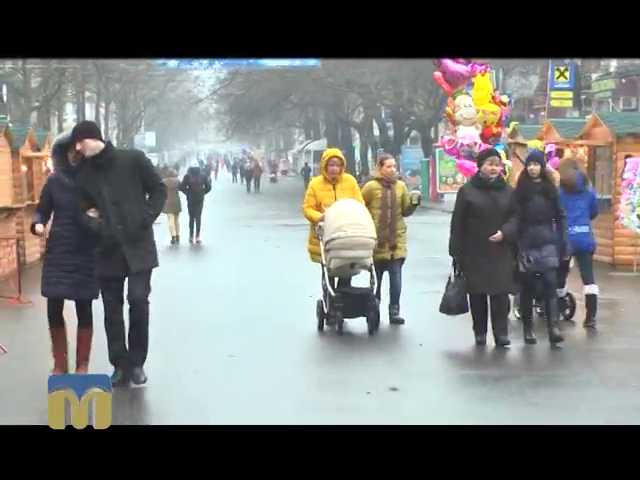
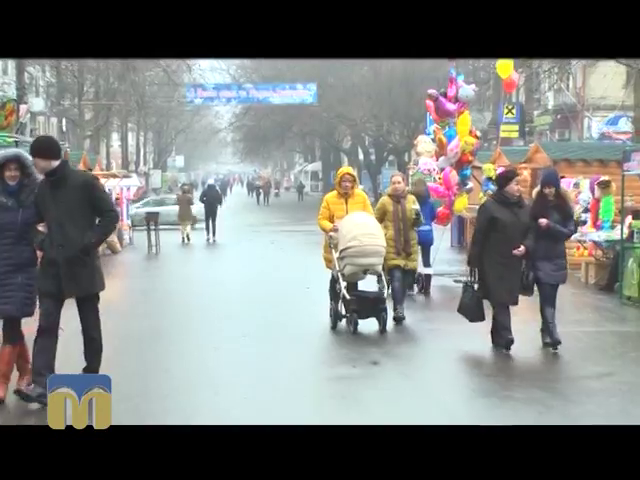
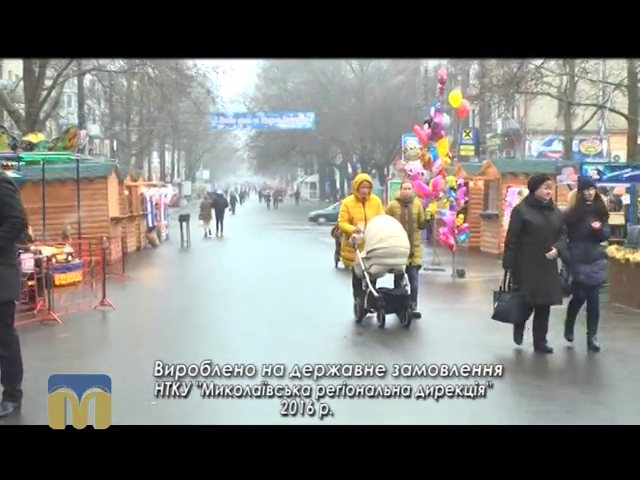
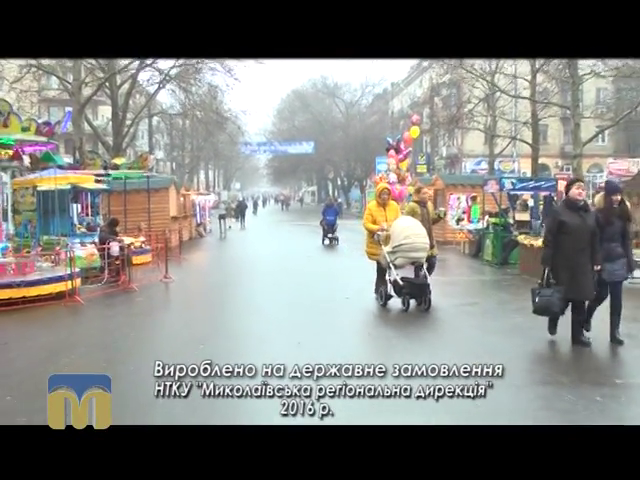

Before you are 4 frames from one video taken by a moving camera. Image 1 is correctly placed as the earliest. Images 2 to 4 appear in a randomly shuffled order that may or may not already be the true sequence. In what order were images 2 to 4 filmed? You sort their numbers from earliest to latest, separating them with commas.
2, 3, 4
